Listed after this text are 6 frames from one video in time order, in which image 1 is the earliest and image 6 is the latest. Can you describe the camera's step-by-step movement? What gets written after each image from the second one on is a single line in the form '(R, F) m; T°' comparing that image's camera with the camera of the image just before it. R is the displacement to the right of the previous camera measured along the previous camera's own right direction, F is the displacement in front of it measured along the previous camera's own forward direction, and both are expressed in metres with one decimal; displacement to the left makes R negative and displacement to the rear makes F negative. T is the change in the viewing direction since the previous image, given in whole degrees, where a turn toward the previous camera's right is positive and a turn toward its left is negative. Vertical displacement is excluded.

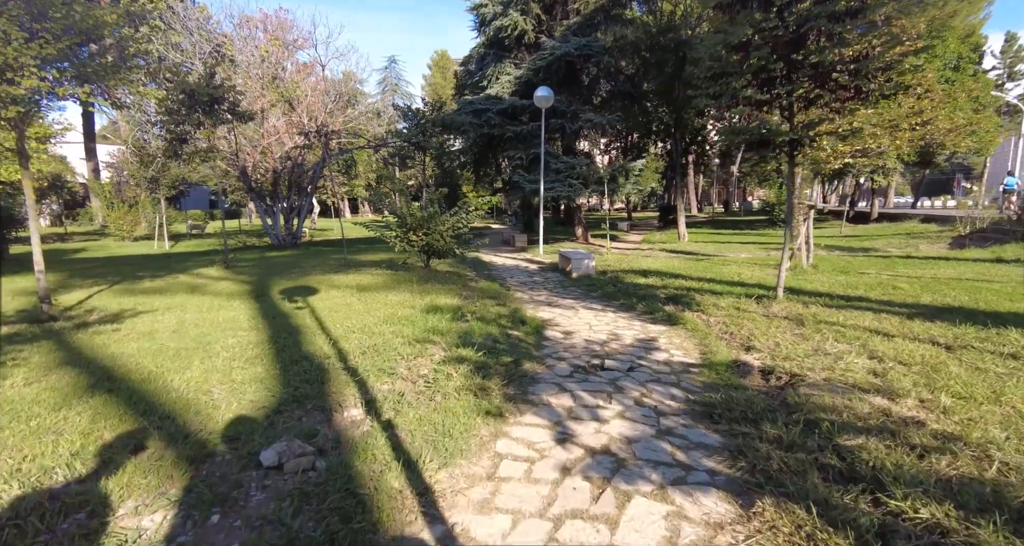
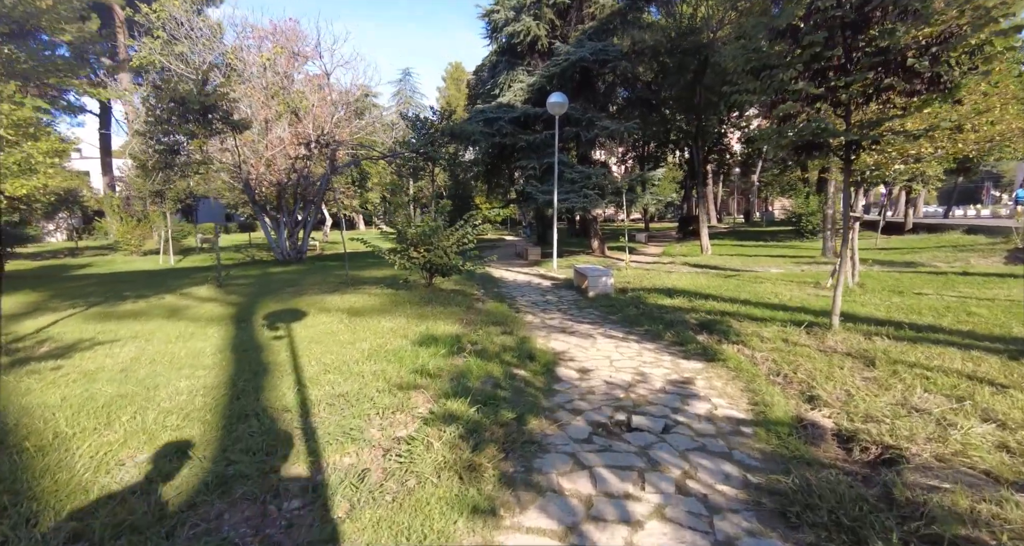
(+0.1, +0.8) m; -2°
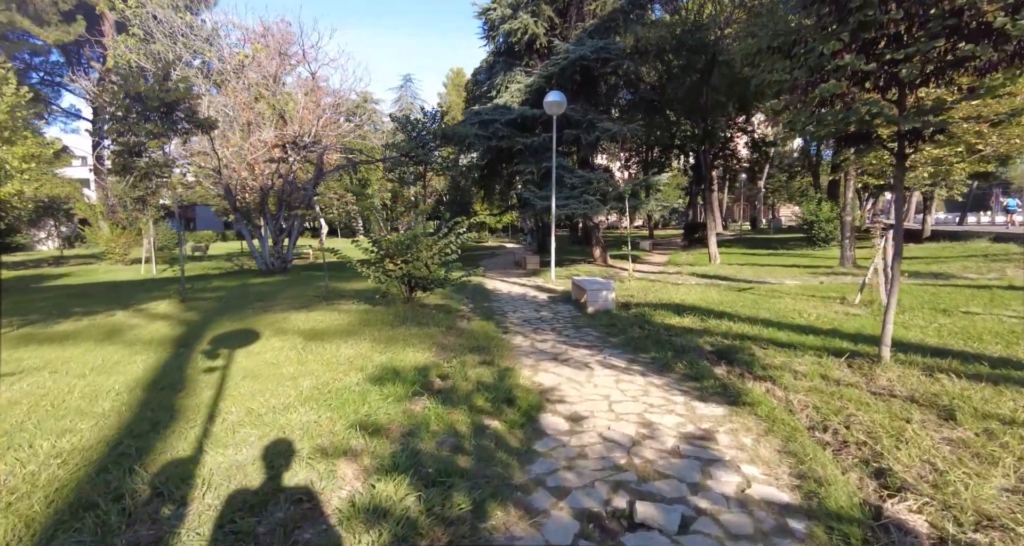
(+0.2, +1.0) m; 0°
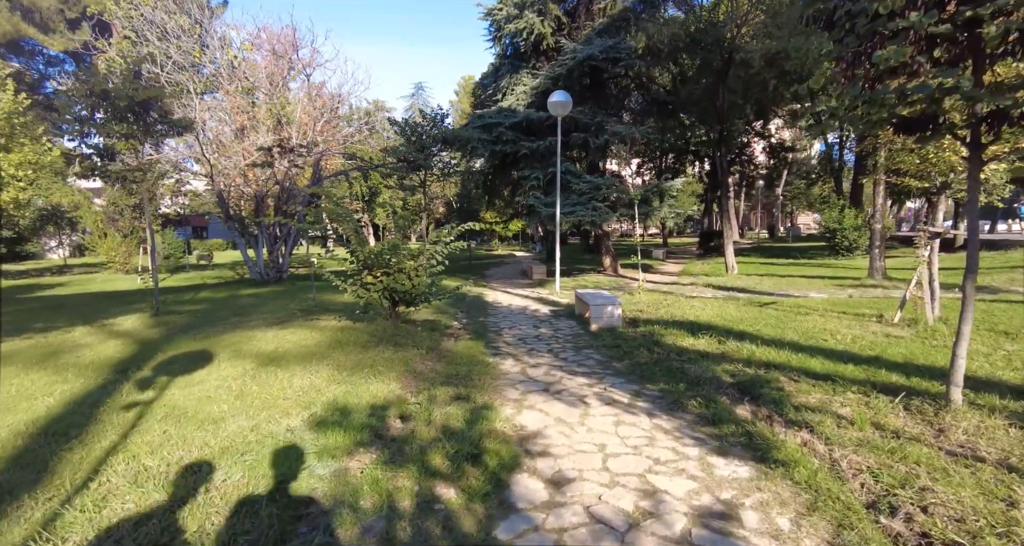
(+0.3, +0.8) m; -2°
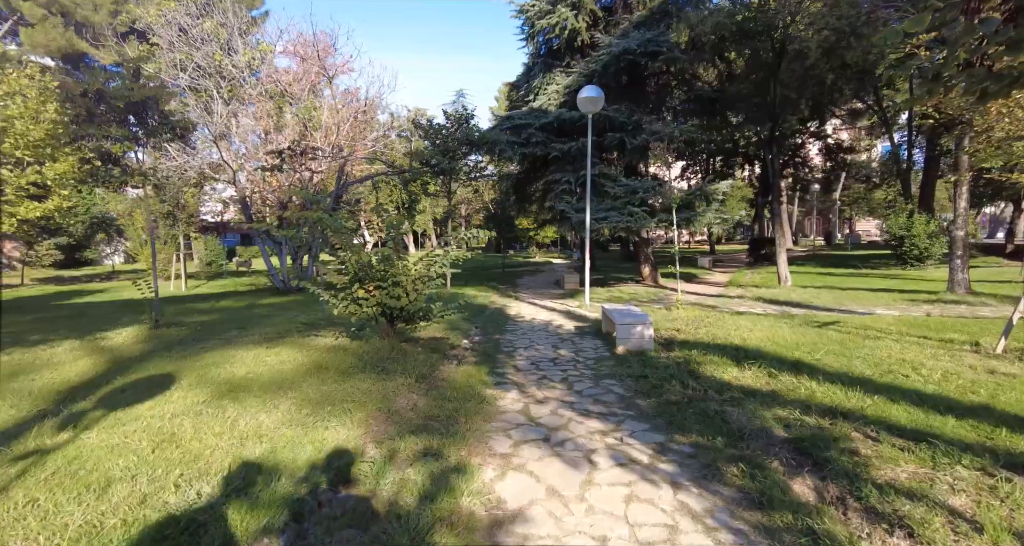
(+0.4, +0.9) m; -5°
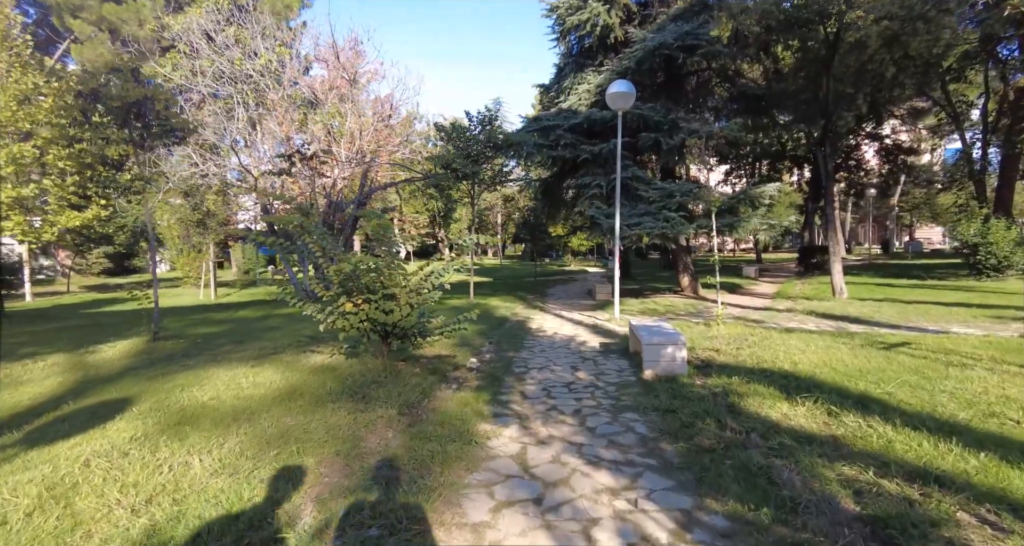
(+0.3, +0.8) m; -4°
